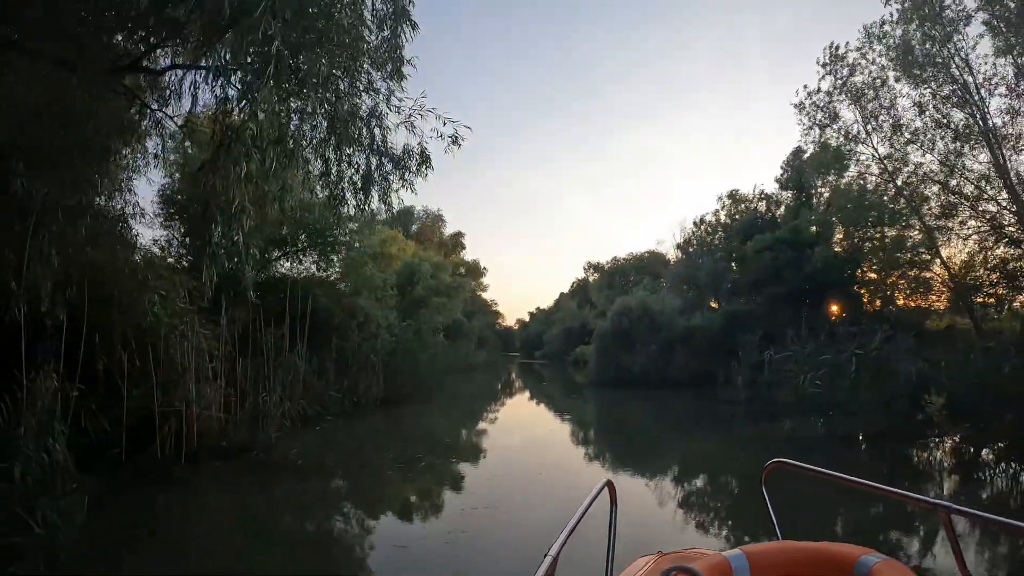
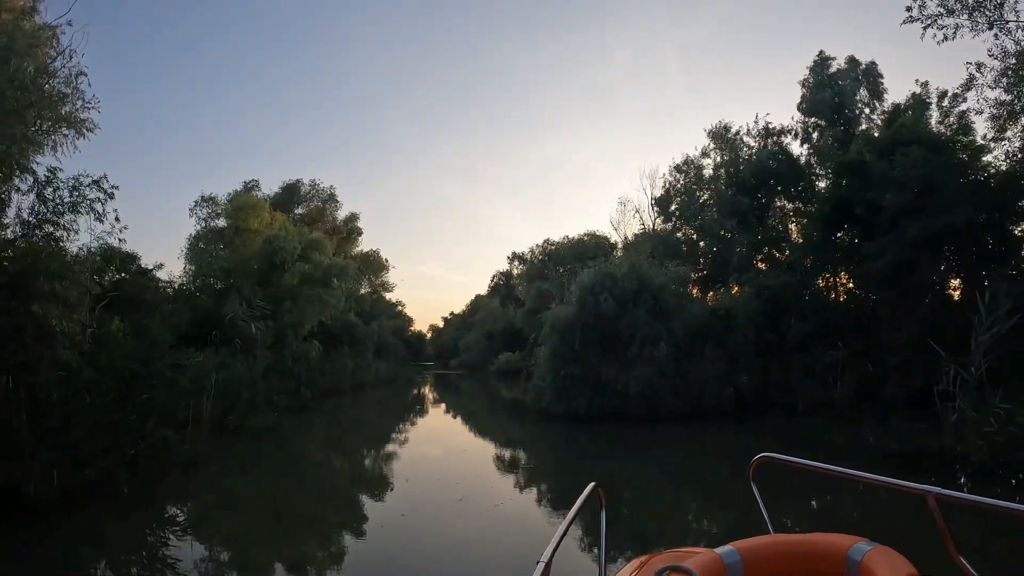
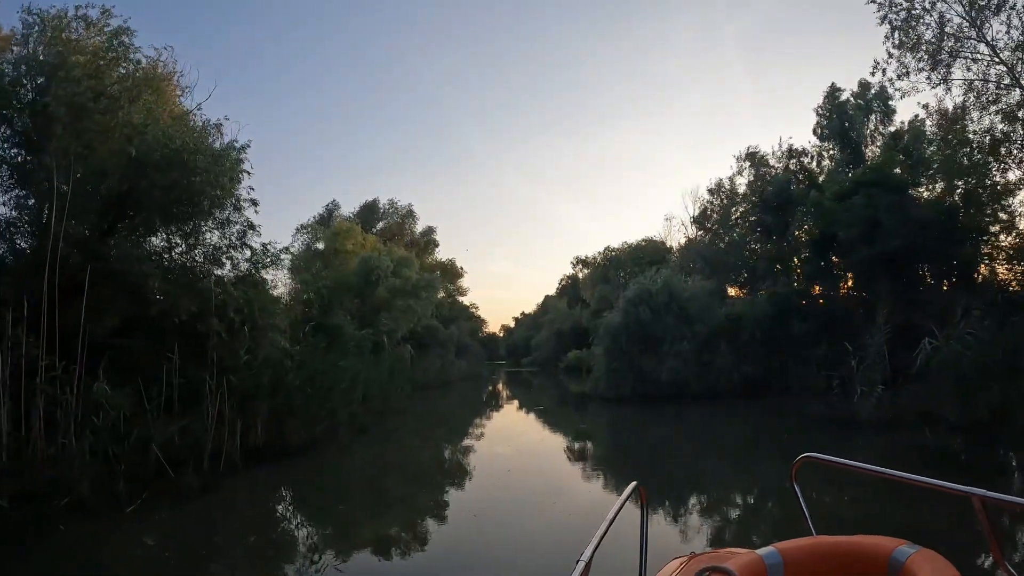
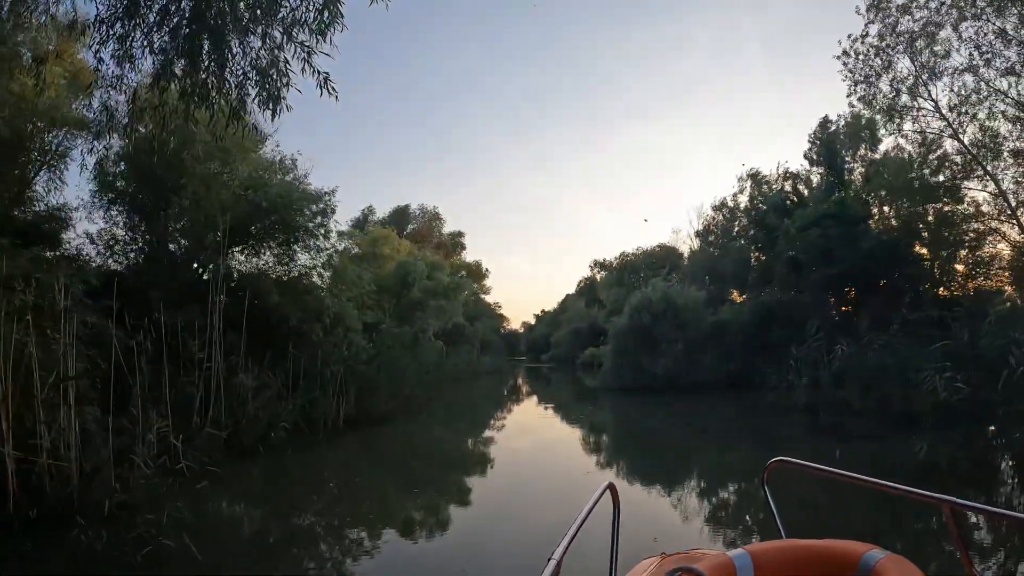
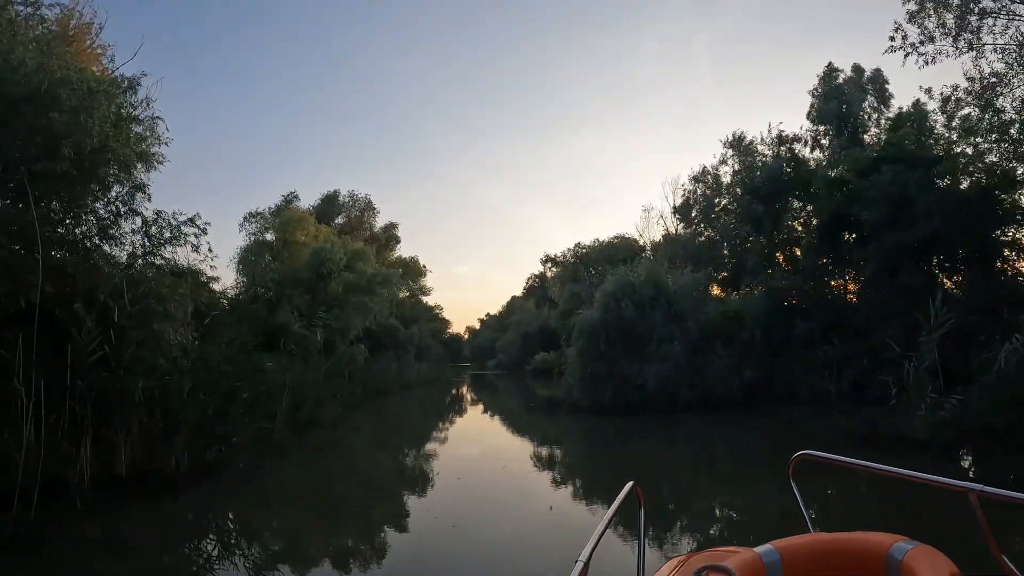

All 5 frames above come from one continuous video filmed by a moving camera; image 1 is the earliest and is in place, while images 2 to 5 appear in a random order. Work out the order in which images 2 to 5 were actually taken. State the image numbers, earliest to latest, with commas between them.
4, 3, 5, 2
